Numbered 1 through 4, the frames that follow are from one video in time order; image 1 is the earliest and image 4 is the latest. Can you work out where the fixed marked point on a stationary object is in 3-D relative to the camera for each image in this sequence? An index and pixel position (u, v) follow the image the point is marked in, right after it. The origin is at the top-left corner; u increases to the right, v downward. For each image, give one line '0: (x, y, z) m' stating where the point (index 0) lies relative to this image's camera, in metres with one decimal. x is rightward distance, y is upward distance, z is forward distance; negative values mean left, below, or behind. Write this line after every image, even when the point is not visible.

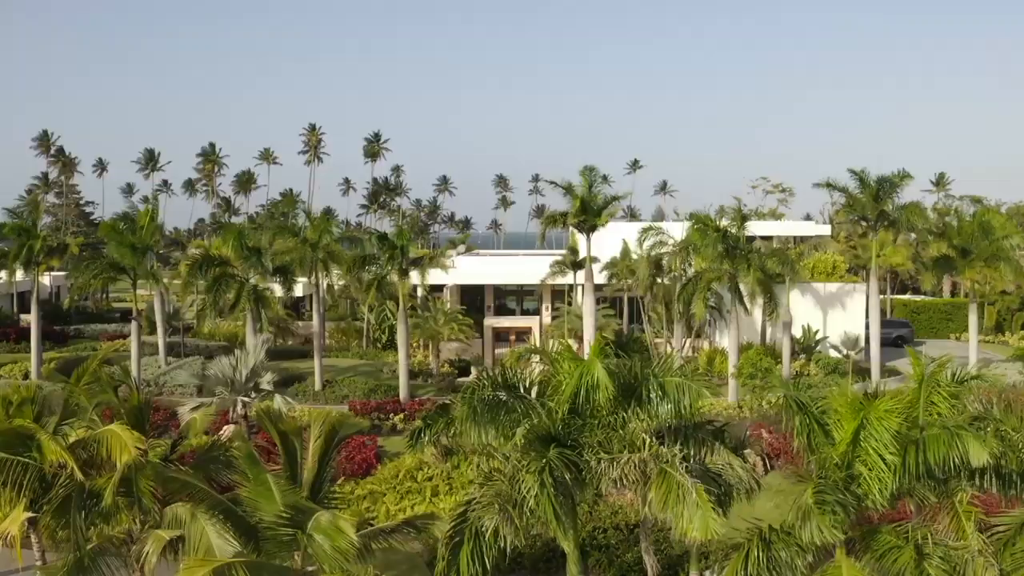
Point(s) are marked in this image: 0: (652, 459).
0: (+1.3, -1.5, +7.5) m
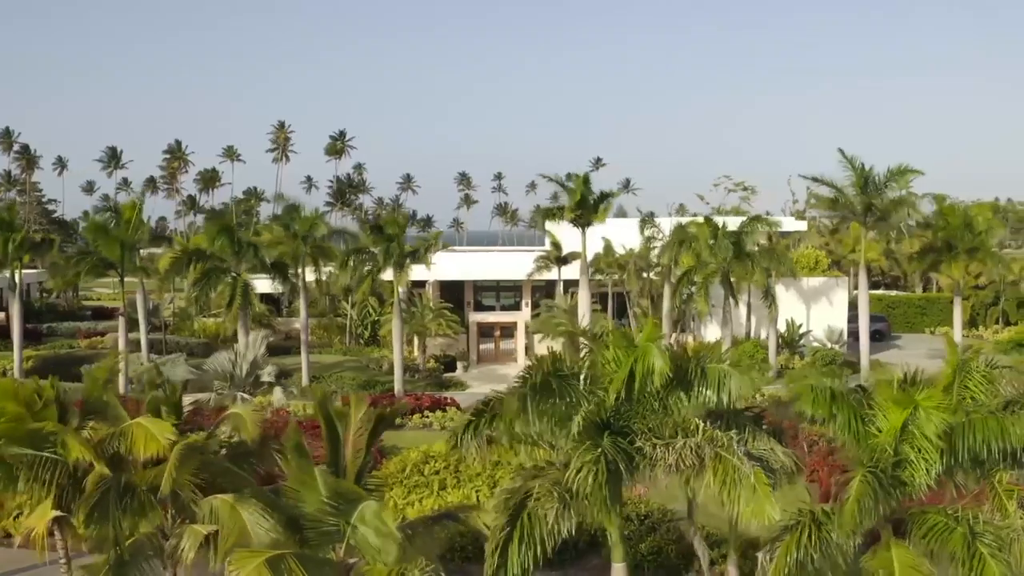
0: (+1.7, -1.4, +7.5) m
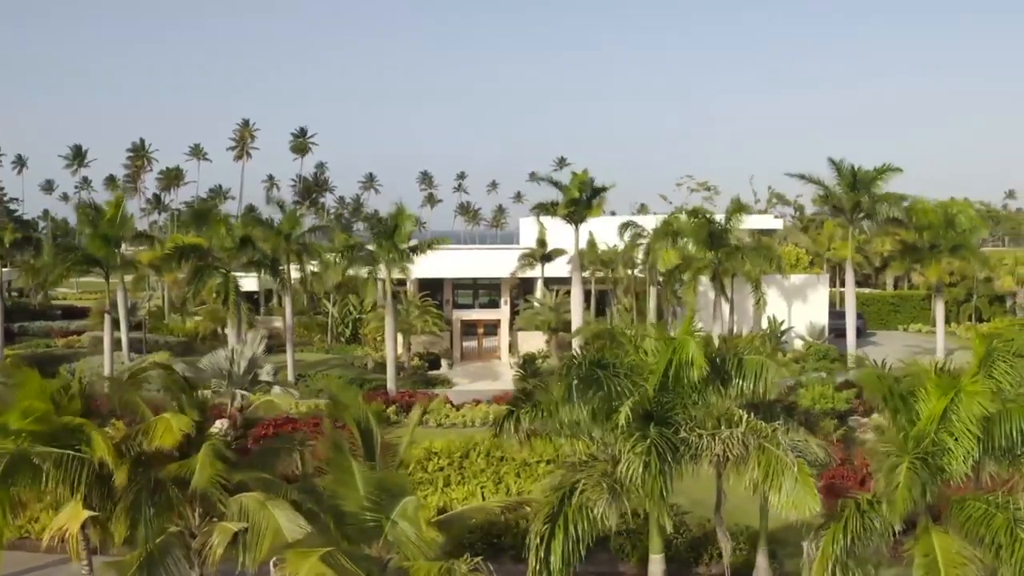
0: (+2.1, -1.3, +7.6) m
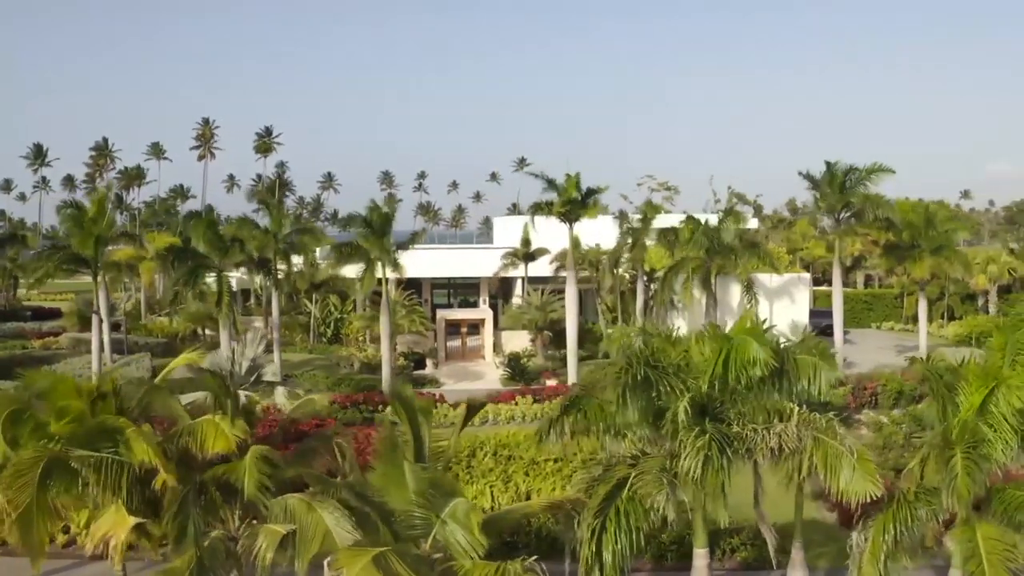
0: (+2.6, -1.3, +7.8) m
